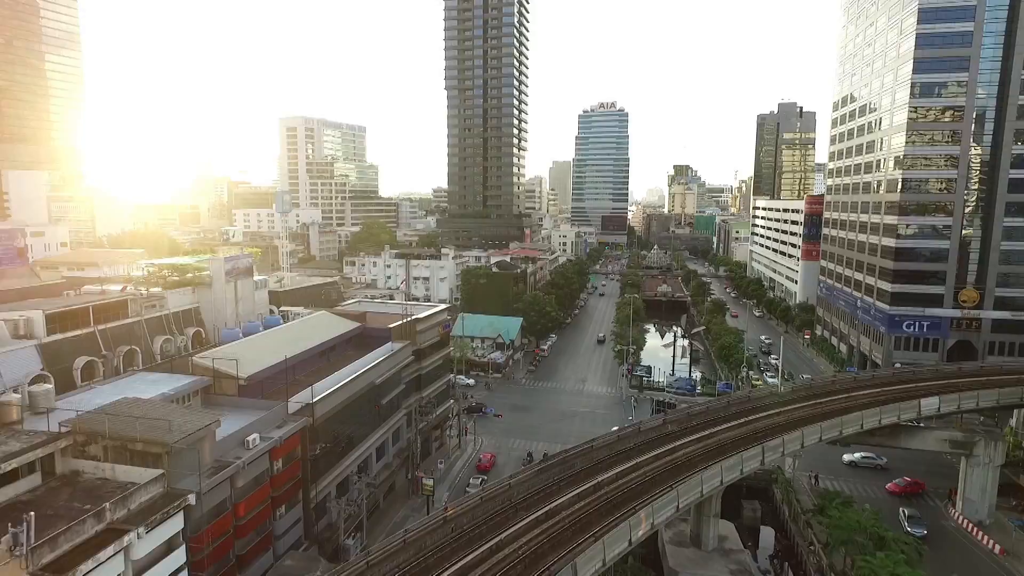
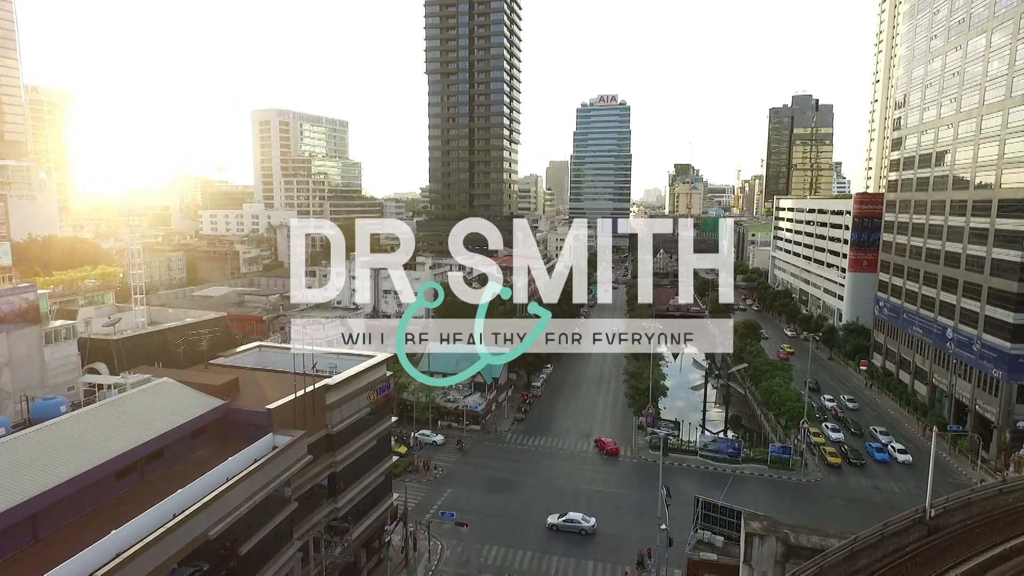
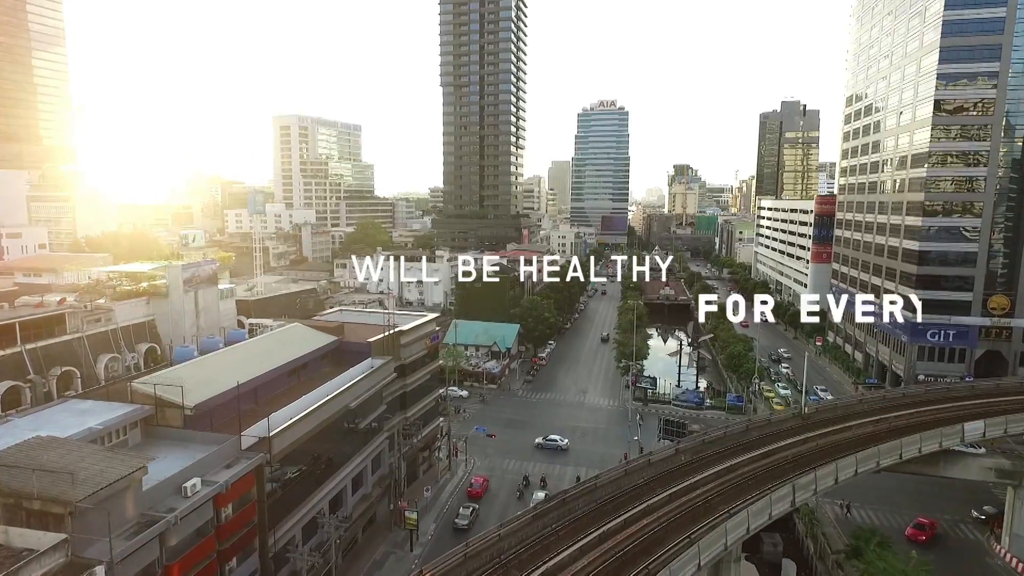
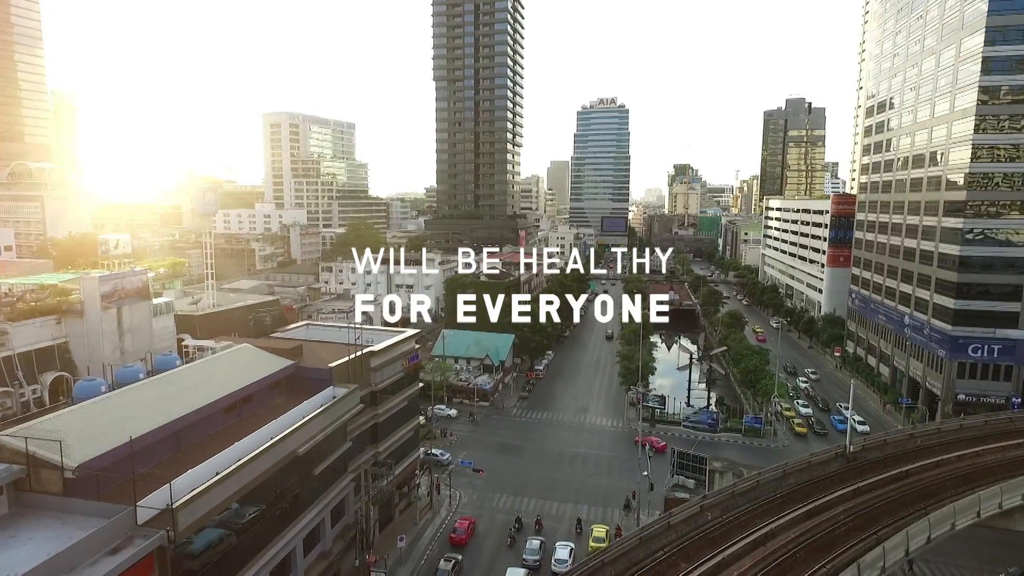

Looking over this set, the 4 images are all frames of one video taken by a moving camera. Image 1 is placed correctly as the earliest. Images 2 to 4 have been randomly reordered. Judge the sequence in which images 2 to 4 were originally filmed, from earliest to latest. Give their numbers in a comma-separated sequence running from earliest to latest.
3, 4, 2
